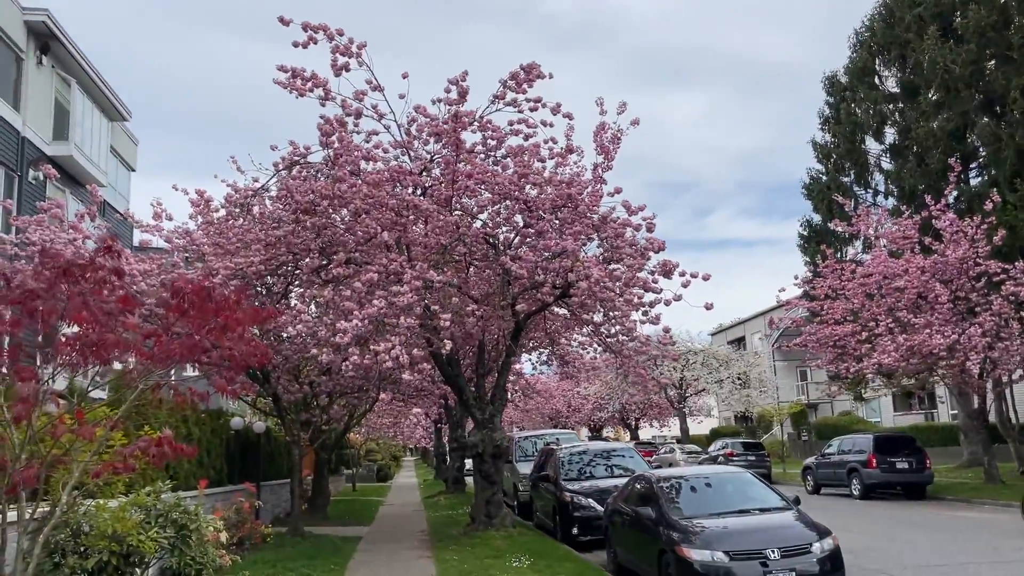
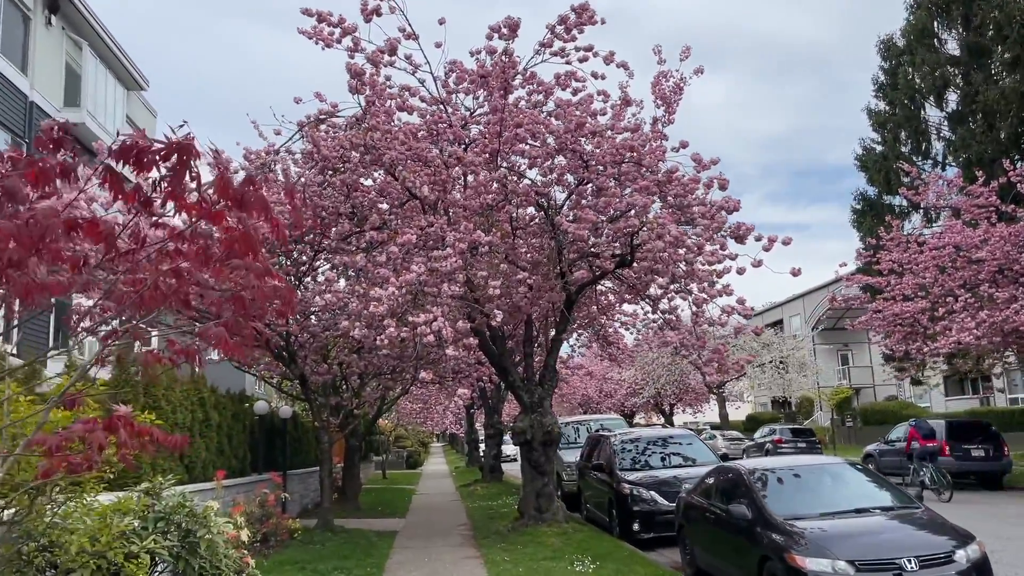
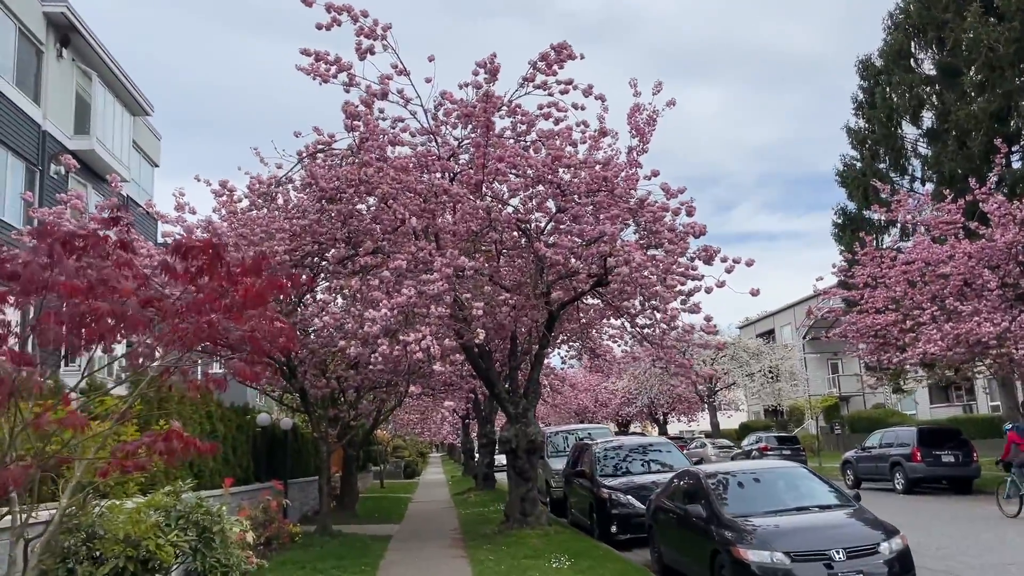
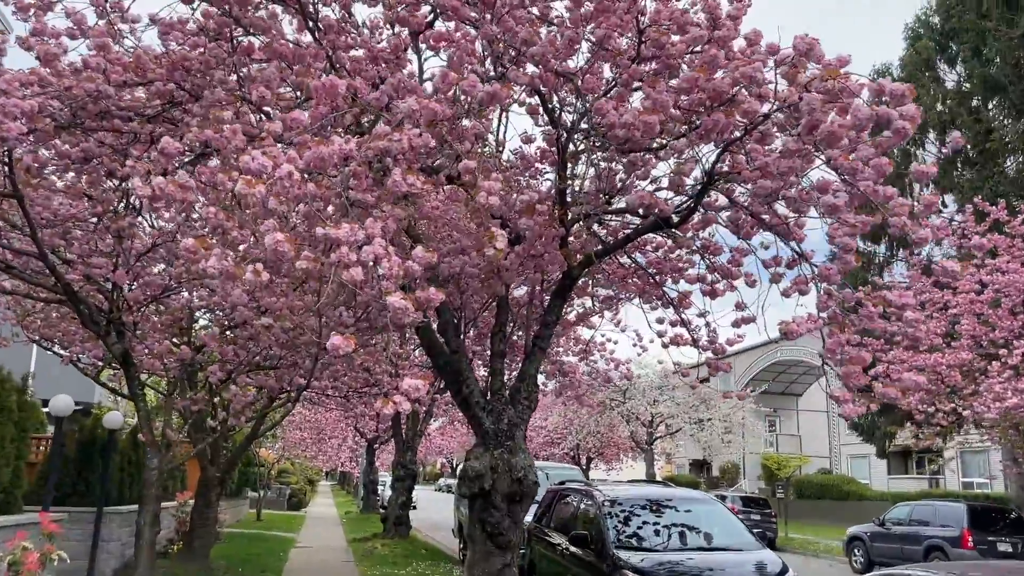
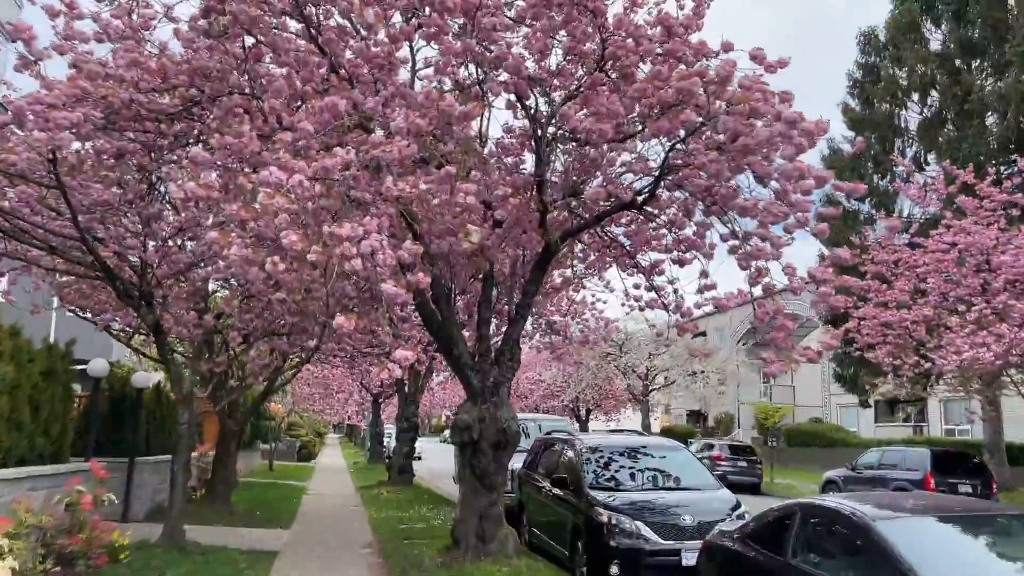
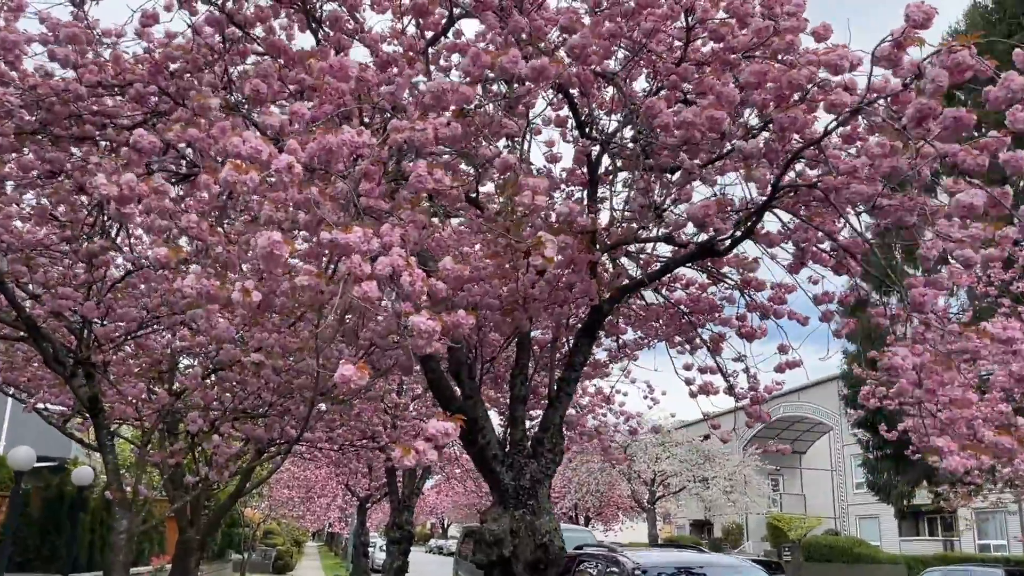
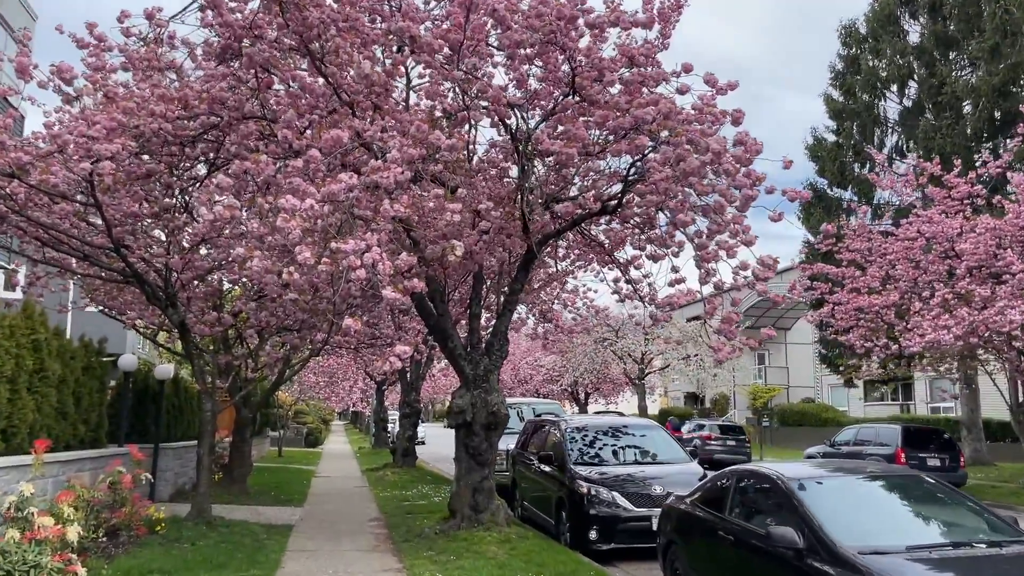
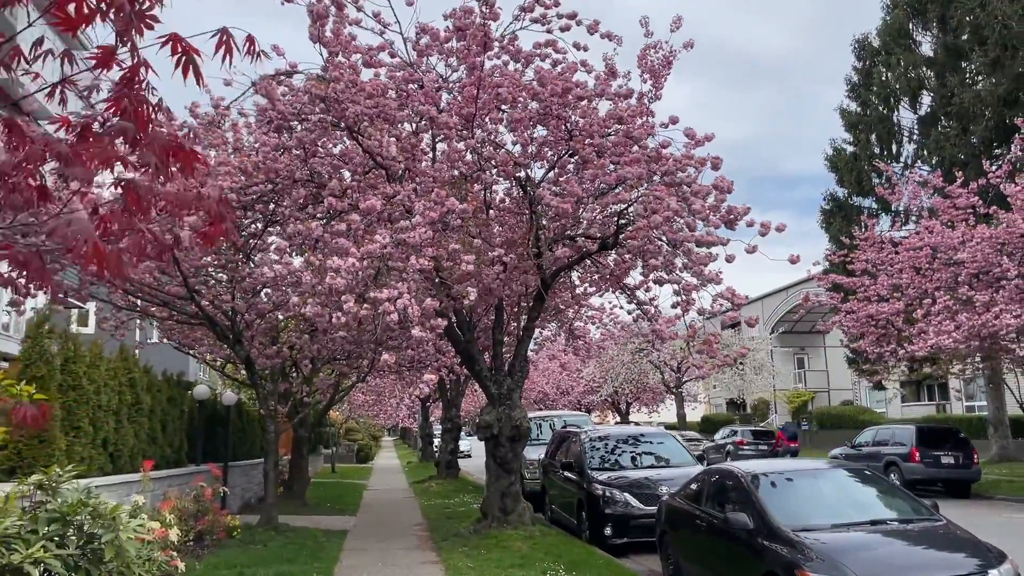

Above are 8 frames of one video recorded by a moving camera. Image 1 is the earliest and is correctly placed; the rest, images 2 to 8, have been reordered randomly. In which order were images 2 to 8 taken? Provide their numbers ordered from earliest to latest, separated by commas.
3, 2, 8, 7, 5, 4, 6
